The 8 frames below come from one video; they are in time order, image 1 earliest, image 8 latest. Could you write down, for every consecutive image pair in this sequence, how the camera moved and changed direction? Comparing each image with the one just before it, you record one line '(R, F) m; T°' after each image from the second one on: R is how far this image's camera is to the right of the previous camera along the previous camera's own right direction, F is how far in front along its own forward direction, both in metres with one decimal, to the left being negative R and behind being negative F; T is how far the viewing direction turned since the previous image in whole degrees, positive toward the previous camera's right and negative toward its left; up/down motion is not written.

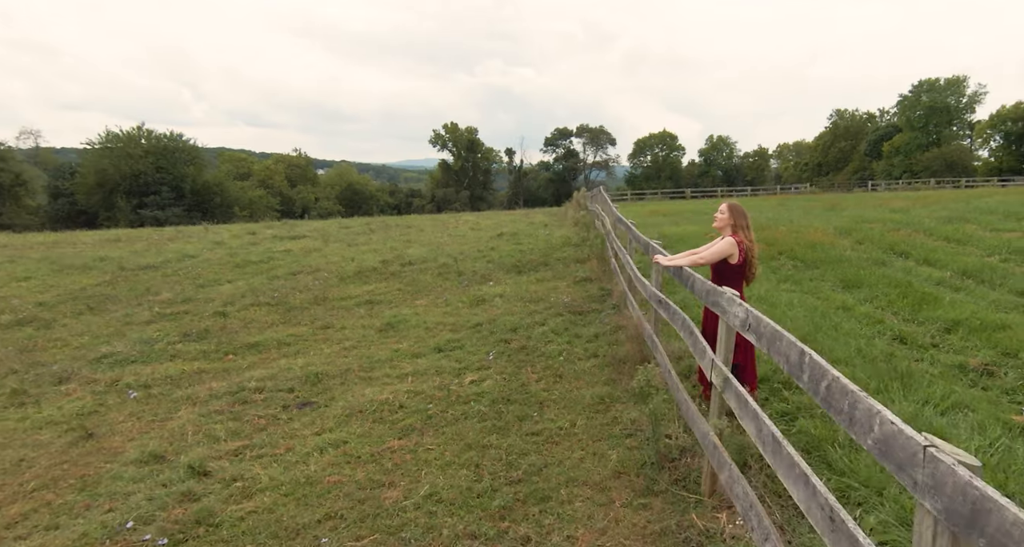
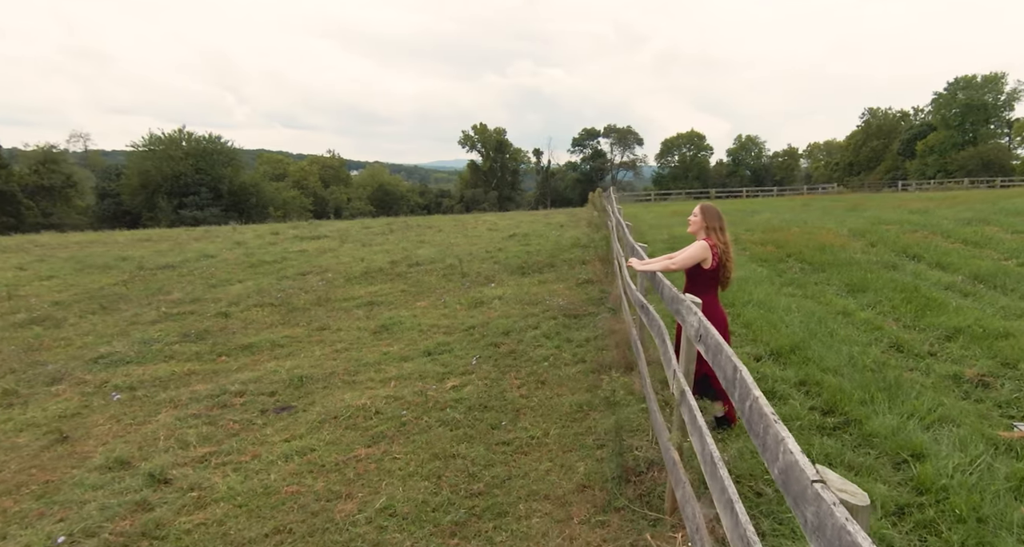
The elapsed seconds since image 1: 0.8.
(+0.3, +0.2) m; -1°
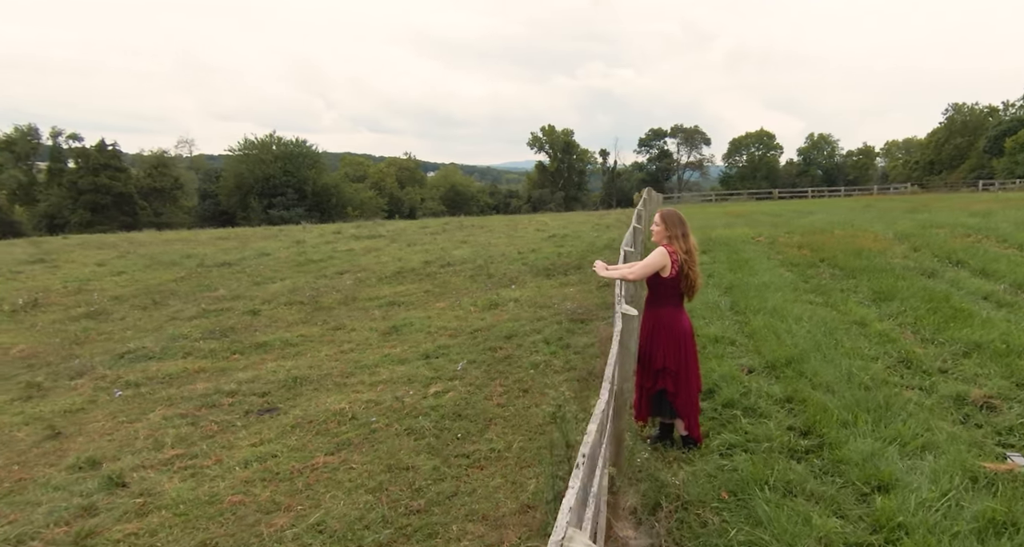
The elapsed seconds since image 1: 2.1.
(+0.5, +0.2) m; -4°
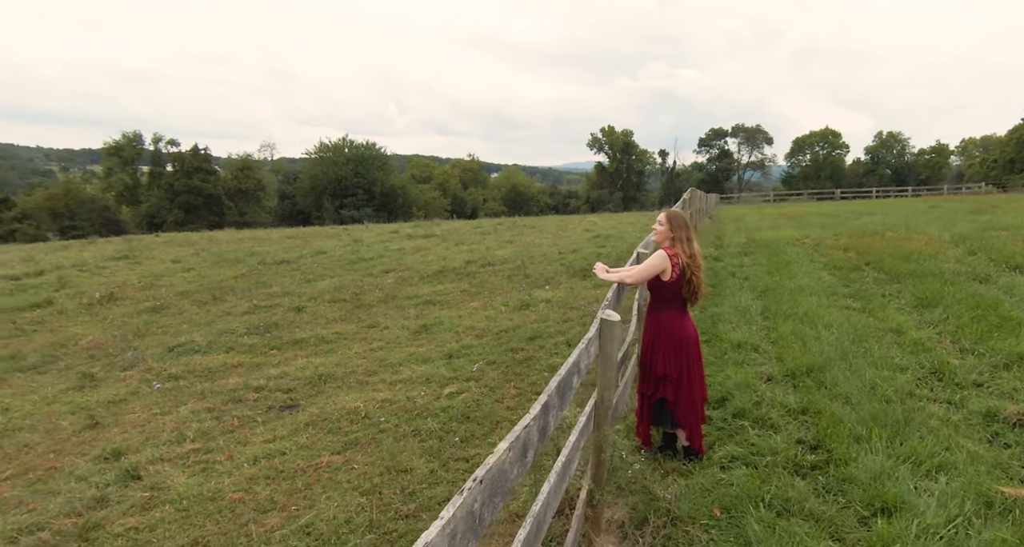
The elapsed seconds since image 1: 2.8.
(+0.3, +0.1) m; -4°
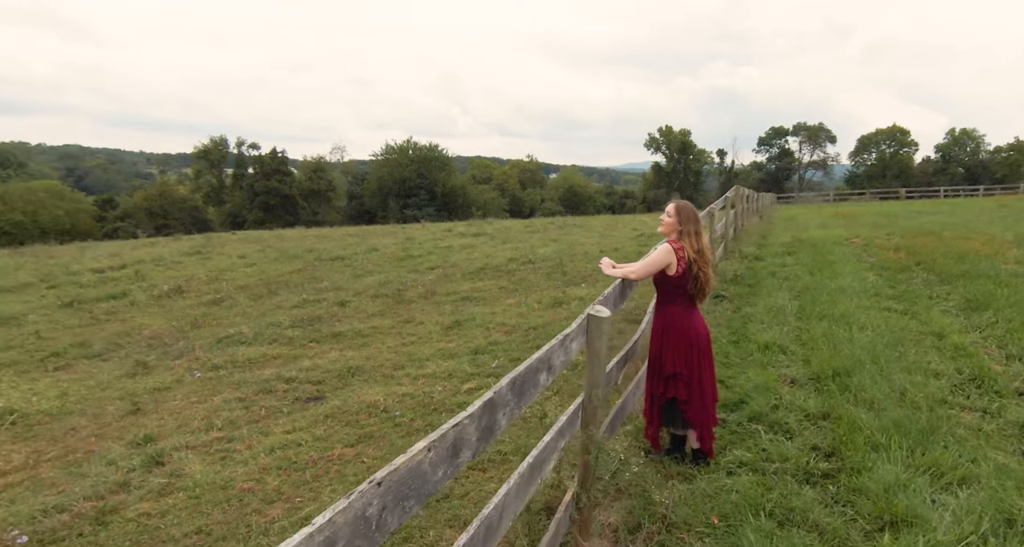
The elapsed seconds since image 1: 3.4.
(+0.2, +0.1) m; -4°
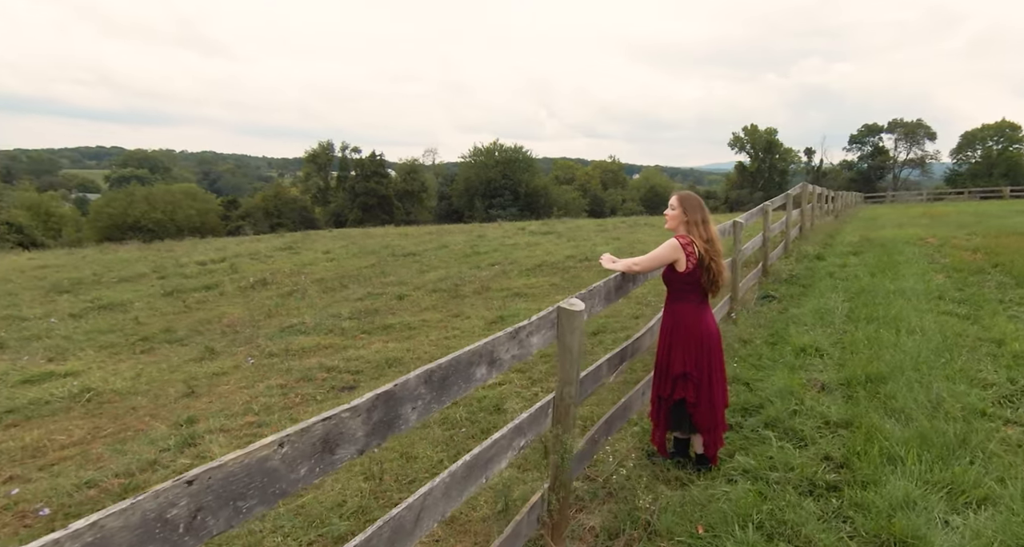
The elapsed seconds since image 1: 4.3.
(+0.3, +0.1) m; -6°
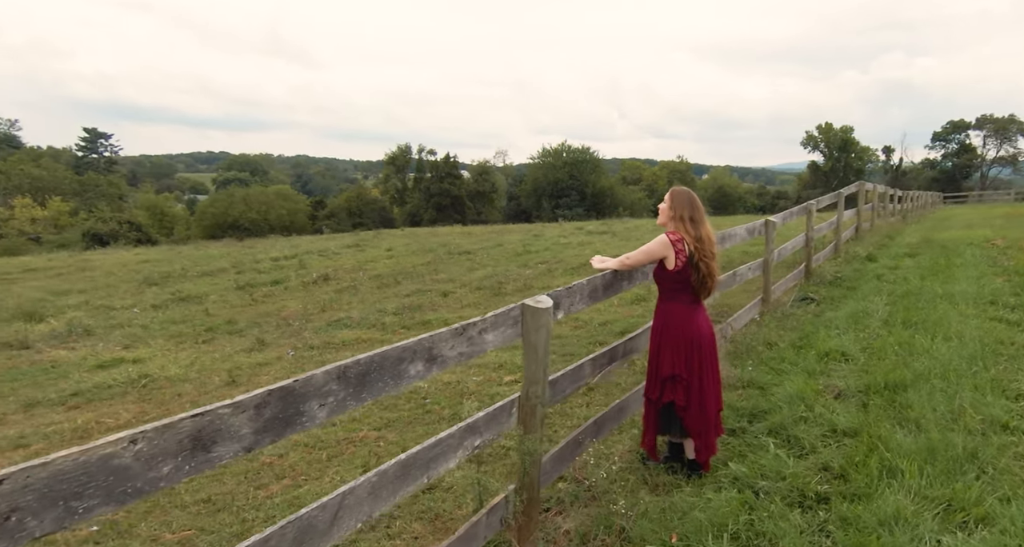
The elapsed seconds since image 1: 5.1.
(+0.3, 0.0) m; -5°
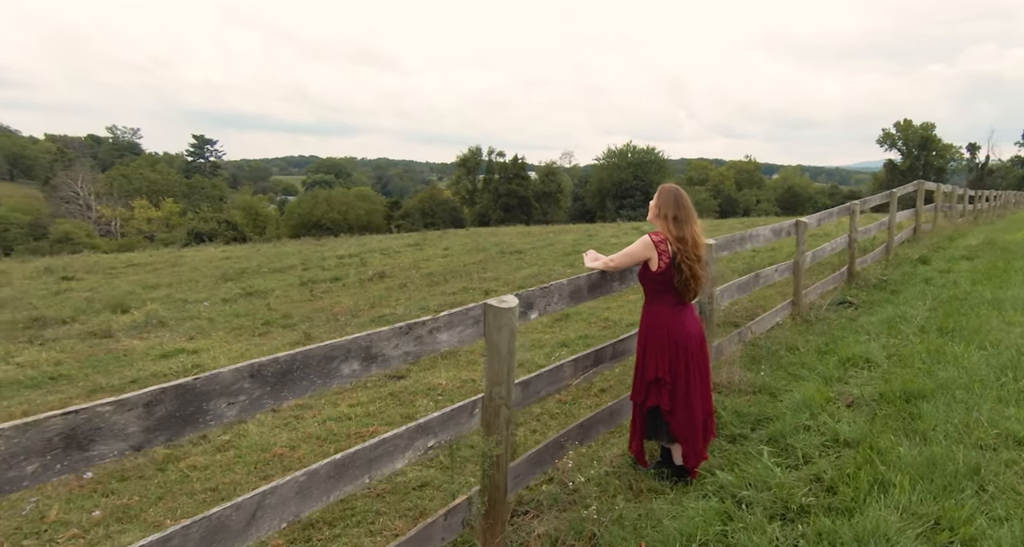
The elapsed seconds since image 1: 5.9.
(+0.3, 0.0) m; -5°
